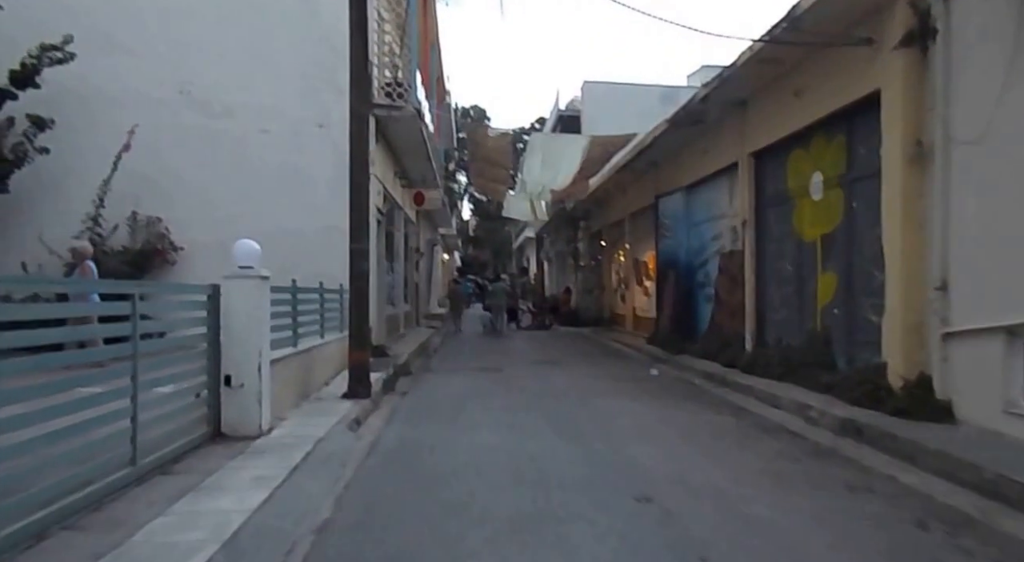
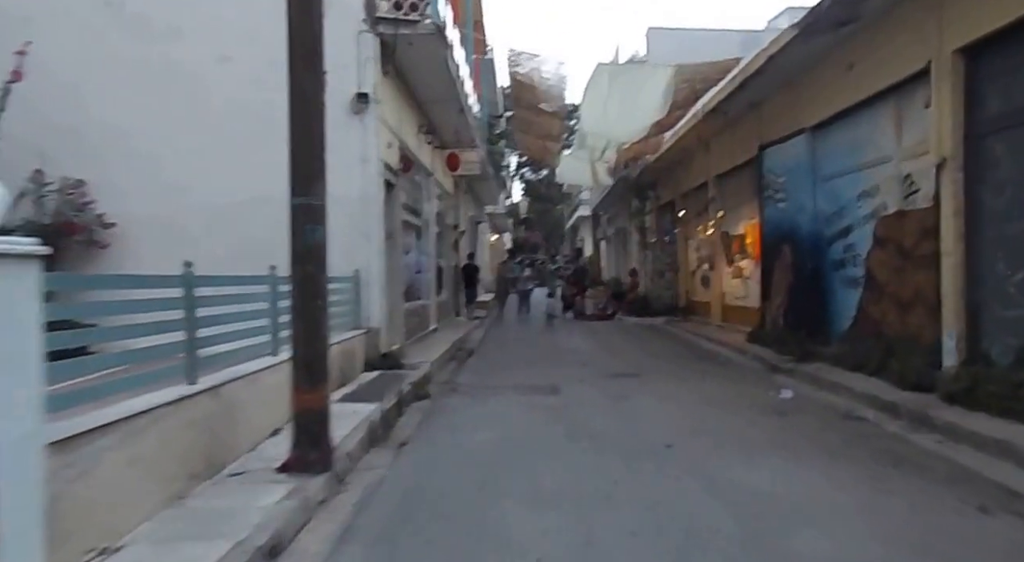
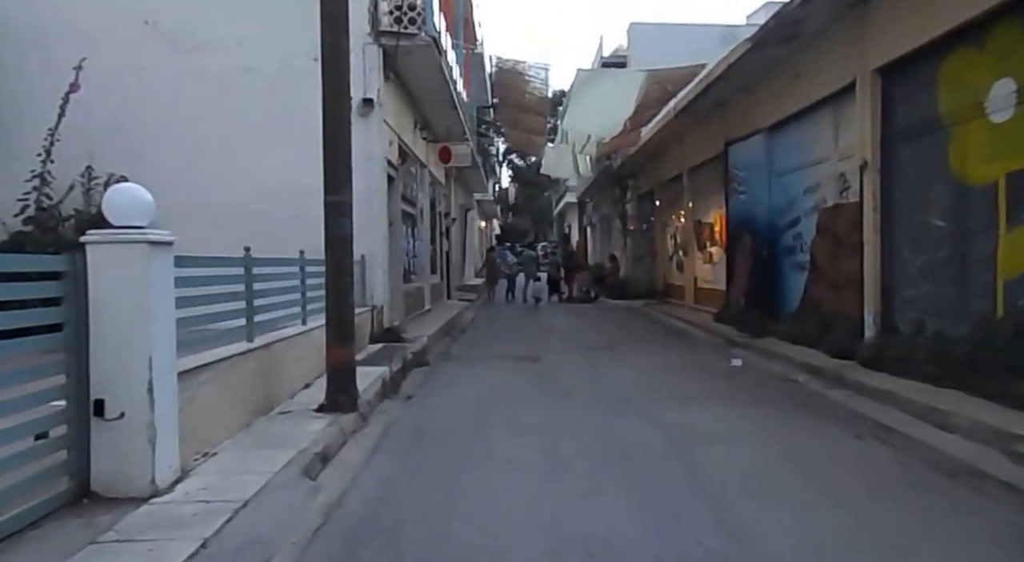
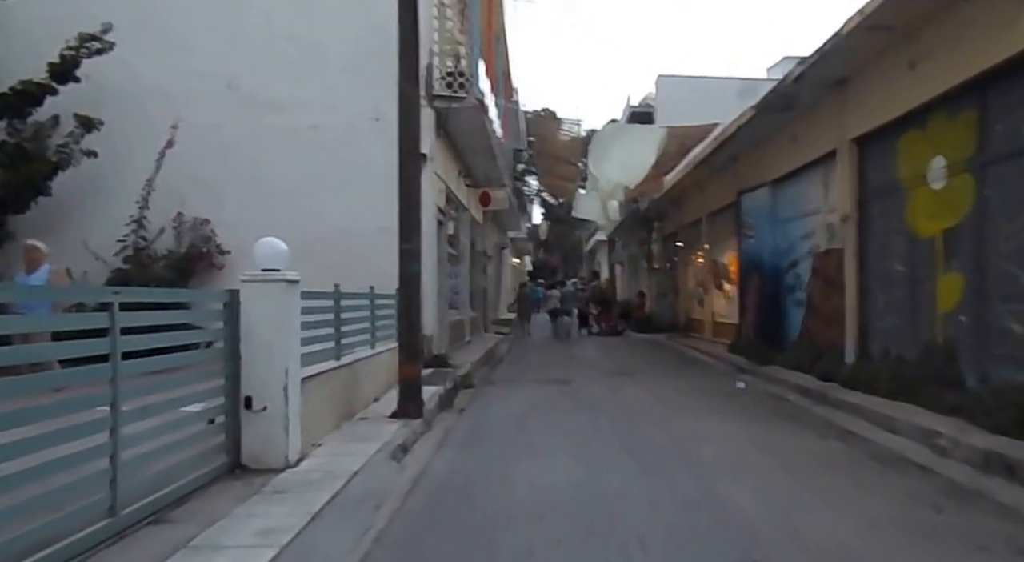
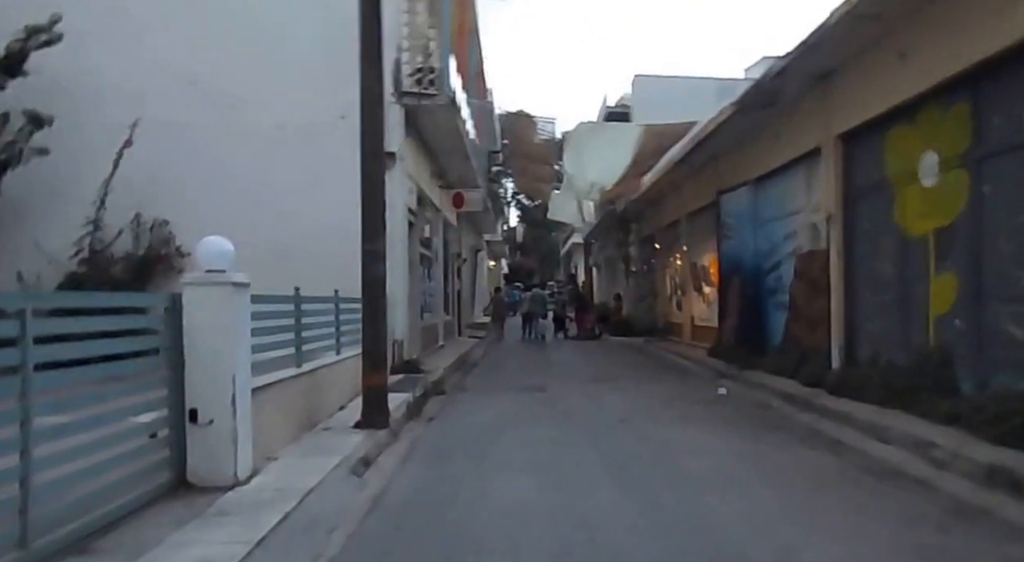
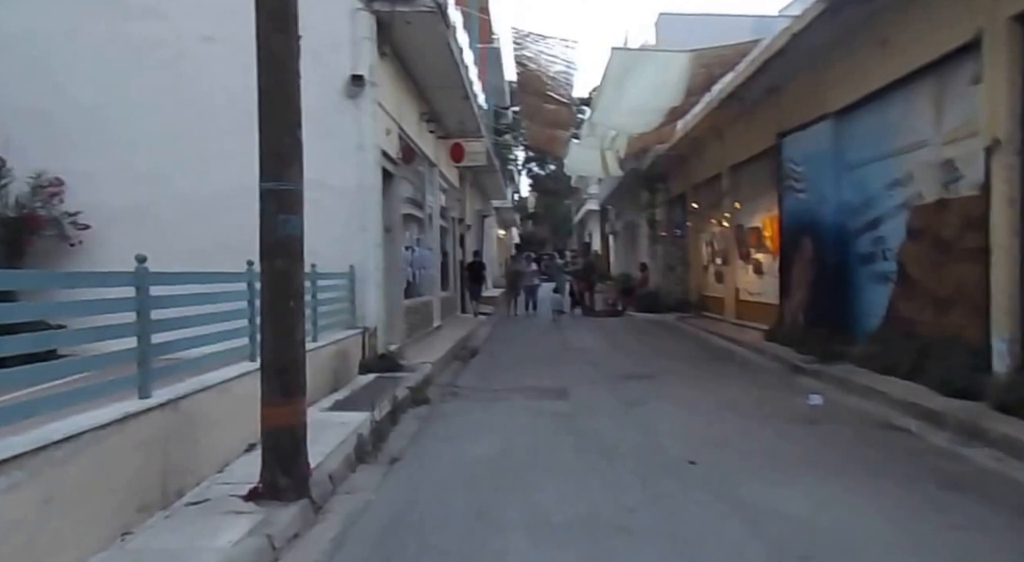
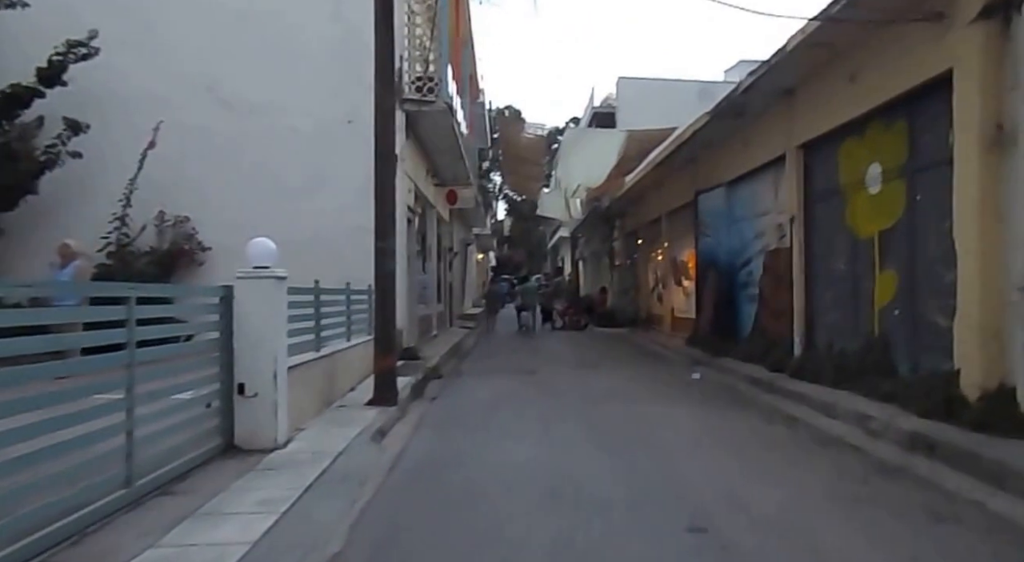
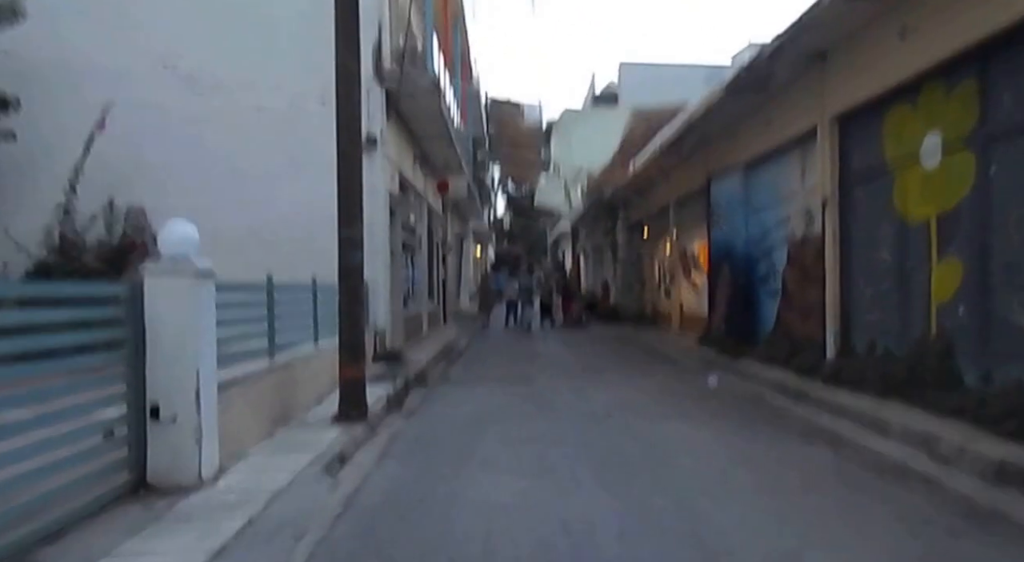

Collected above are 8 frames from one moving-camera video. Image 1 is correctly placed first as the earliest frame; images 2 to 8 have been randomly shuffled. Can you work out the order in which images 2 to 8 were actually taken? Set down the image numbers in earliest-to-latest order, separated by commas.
7, 4, 5, 8, 3, 2, 6
